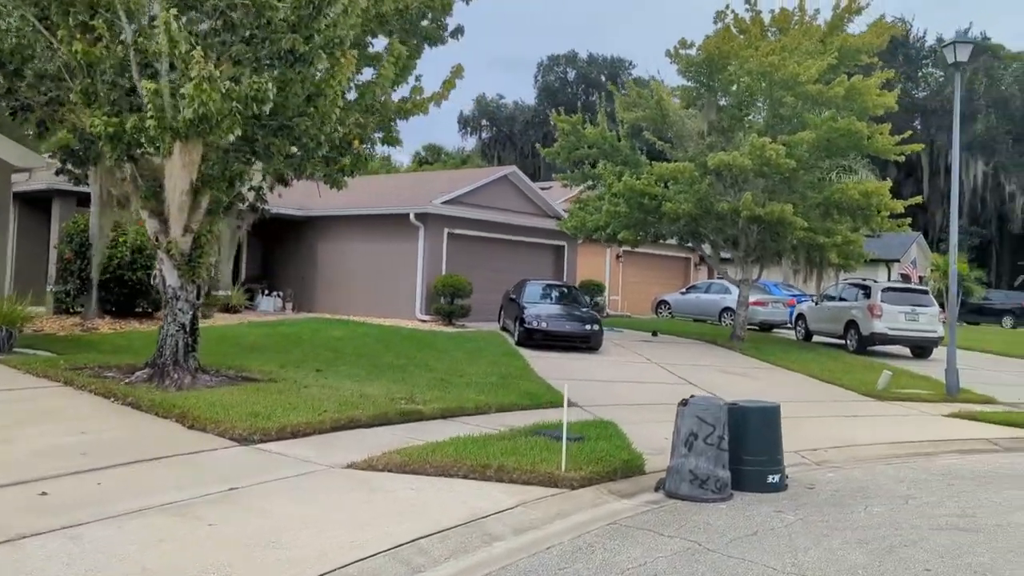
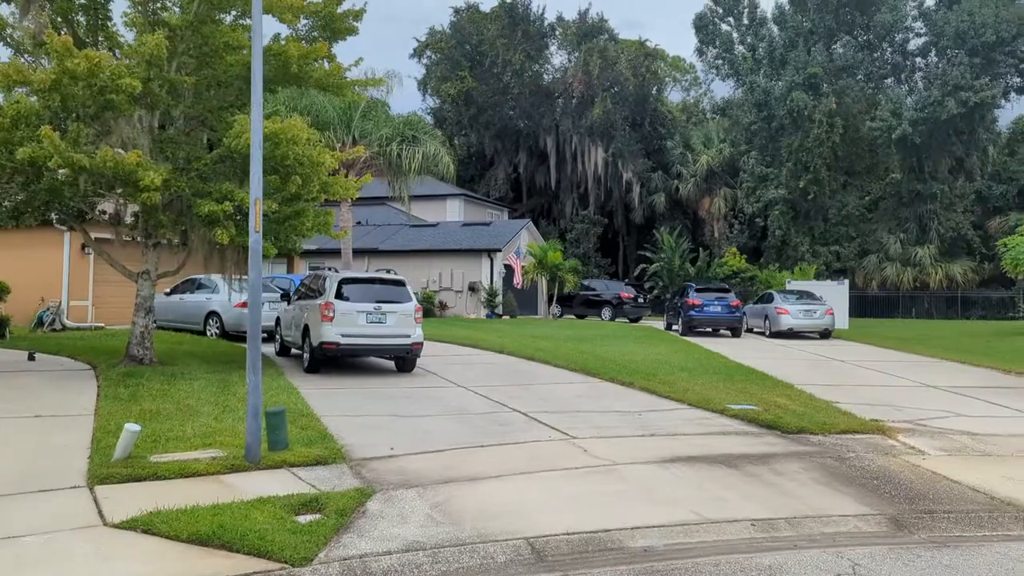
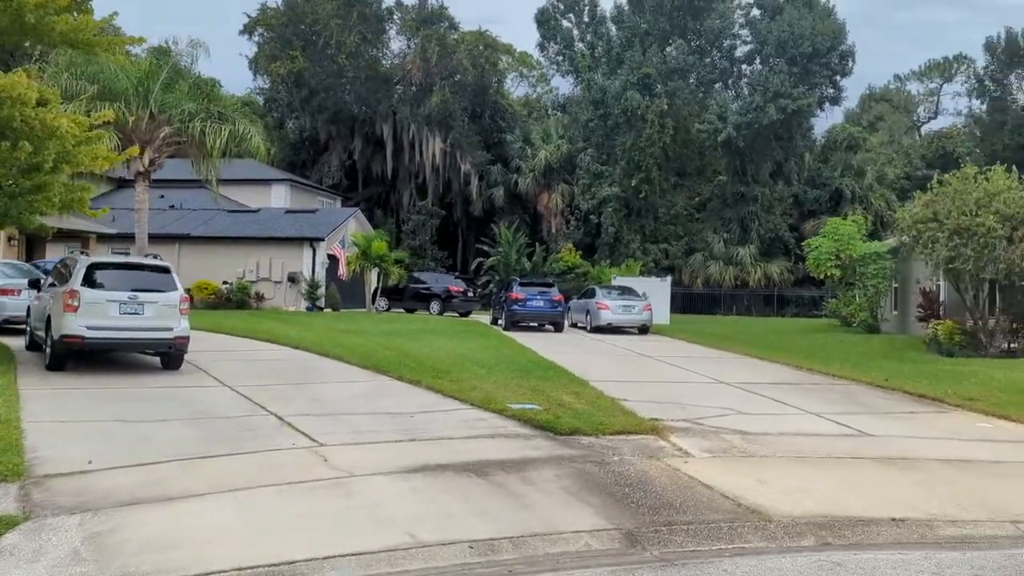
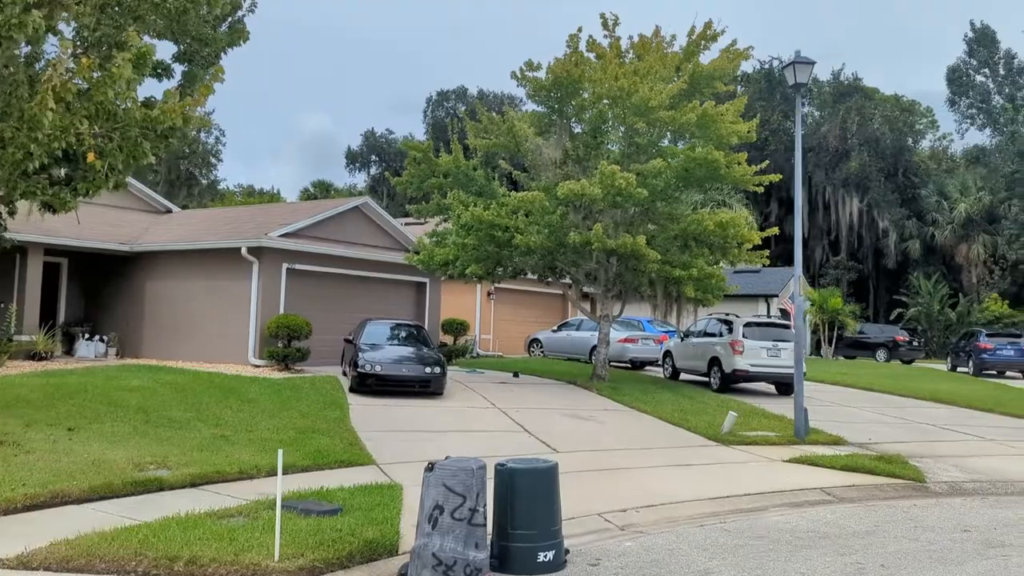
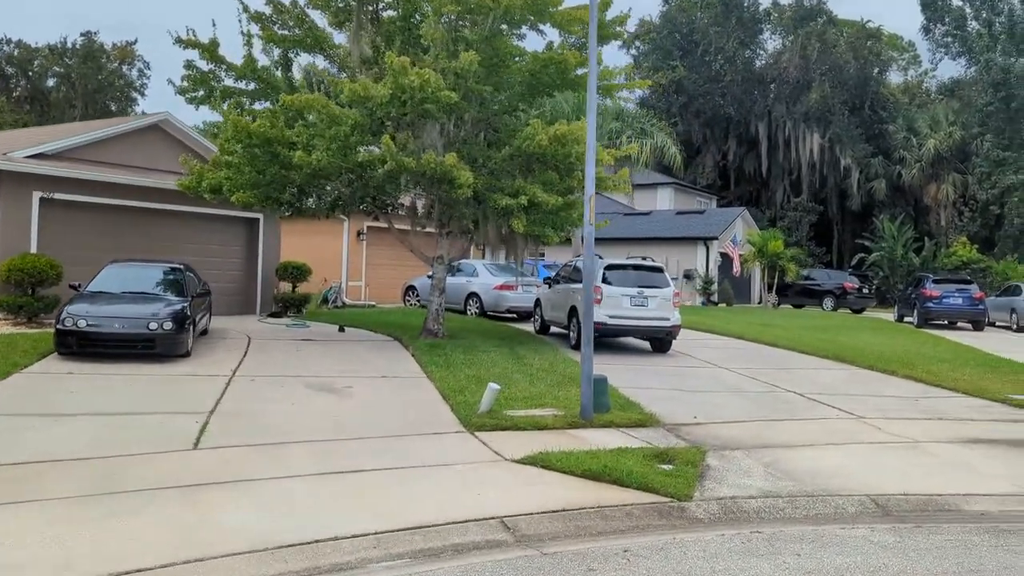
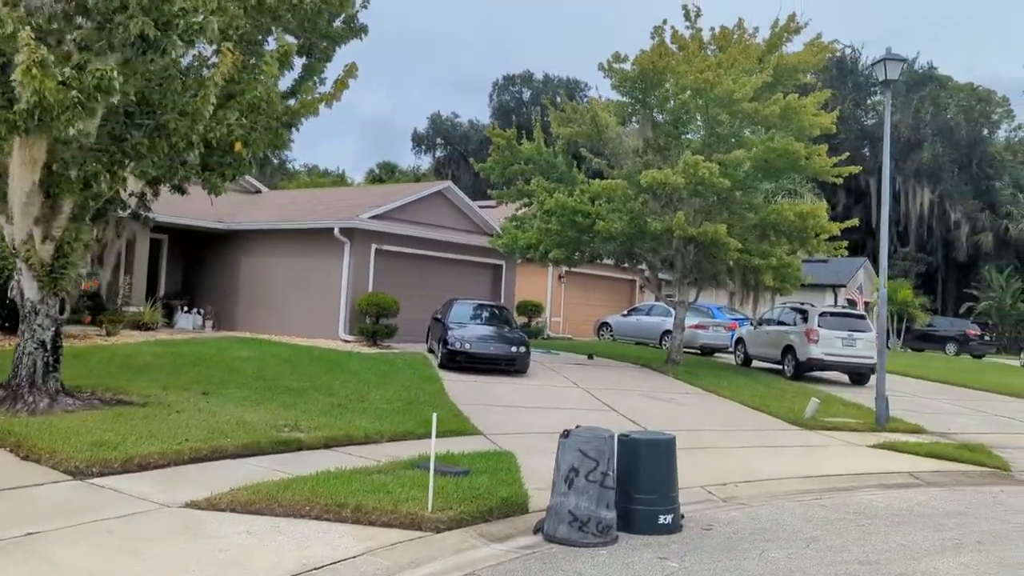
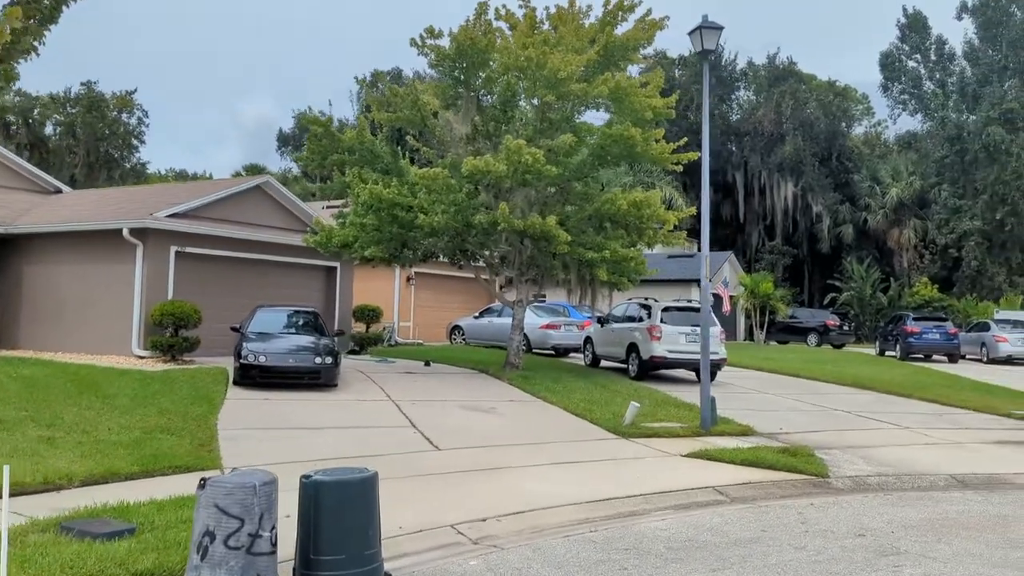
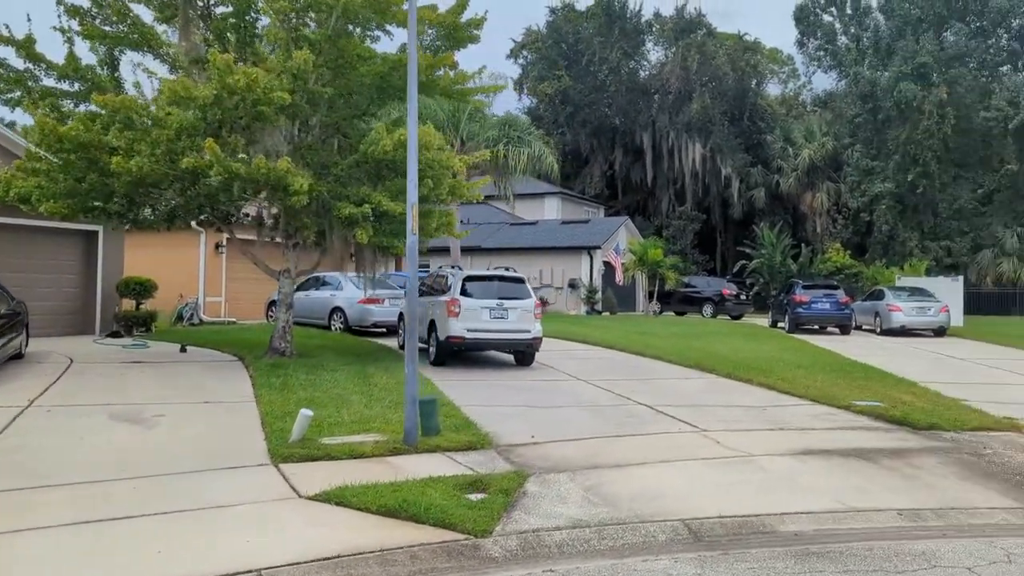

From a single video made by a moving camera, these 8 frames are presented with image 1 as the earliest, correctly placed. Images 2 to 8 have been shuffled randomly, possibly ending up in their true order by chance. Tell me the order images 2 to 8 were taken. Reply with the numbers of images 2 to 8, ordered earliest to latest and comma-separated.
6, 4, 7, 5, 8, 2, 3
